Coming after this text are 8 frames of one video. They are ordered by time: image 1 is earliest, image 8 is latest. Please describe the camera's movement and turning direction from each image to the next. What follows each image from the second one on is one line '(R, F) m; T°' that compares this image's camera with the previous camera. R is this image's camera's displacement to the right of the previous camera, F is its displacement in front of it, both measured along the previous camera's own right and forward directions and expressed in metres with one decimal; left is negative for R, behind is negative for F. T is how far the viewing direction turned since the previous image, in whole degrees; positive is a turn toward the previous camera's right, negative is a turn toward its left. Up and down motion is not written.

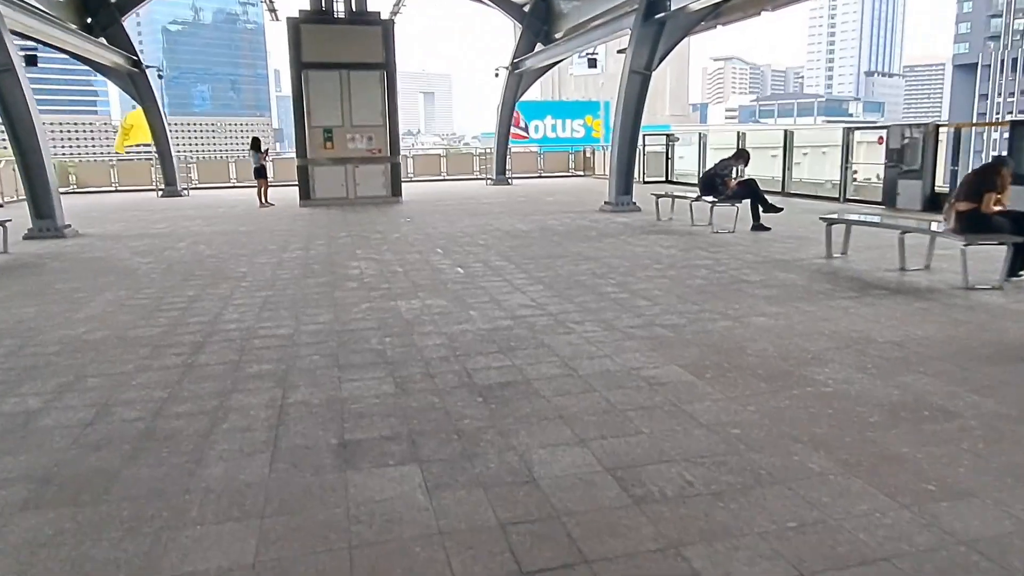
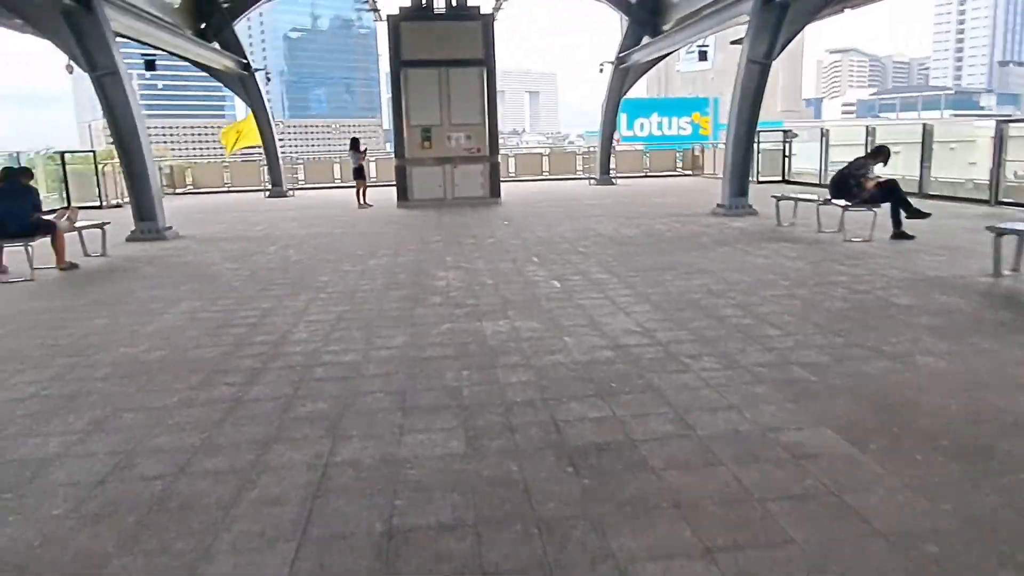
(0.0, +0.9) m; -8°
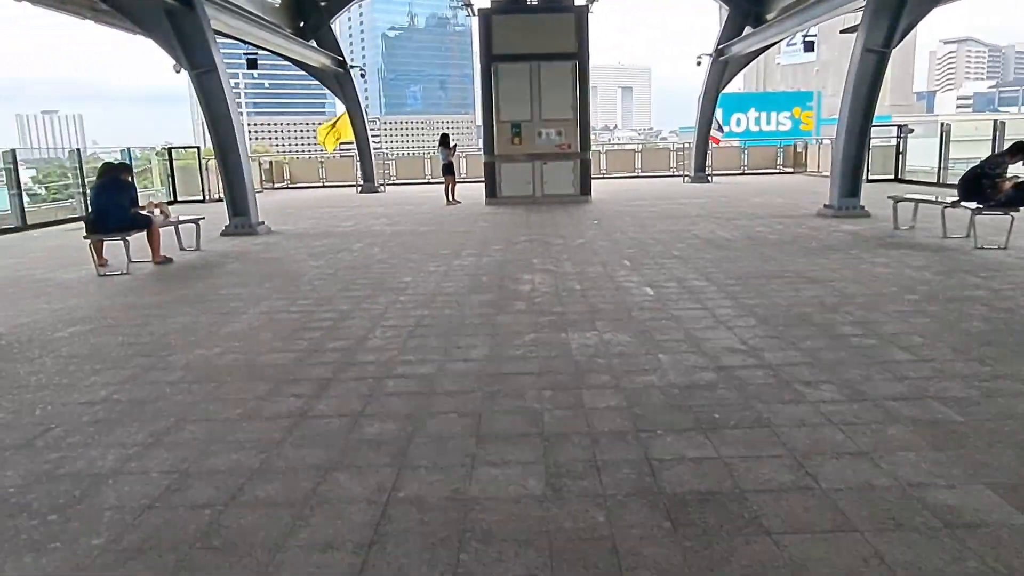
(0.0, +0.4) m; -7°
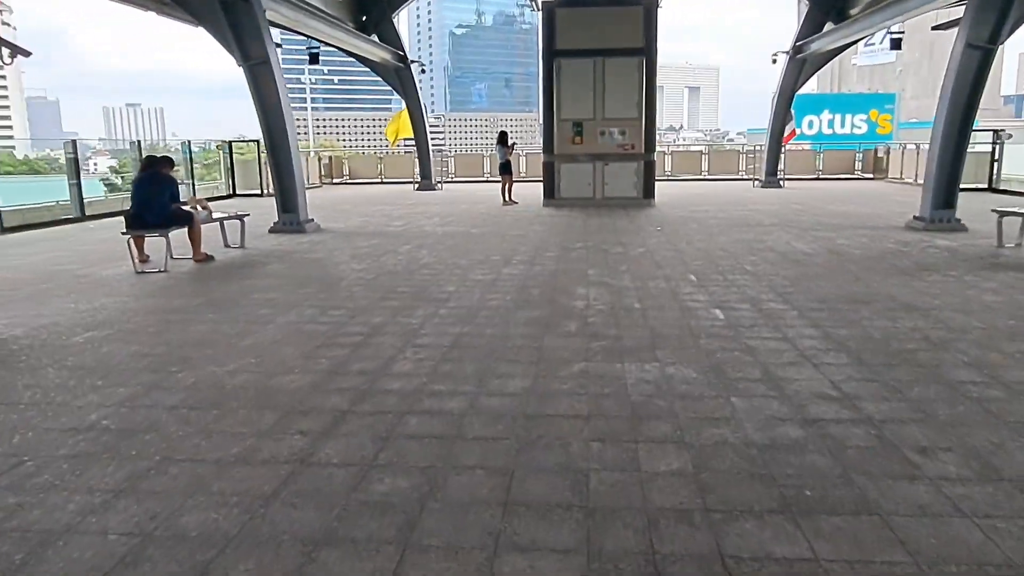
(+0.1, +0.7) m; -5°
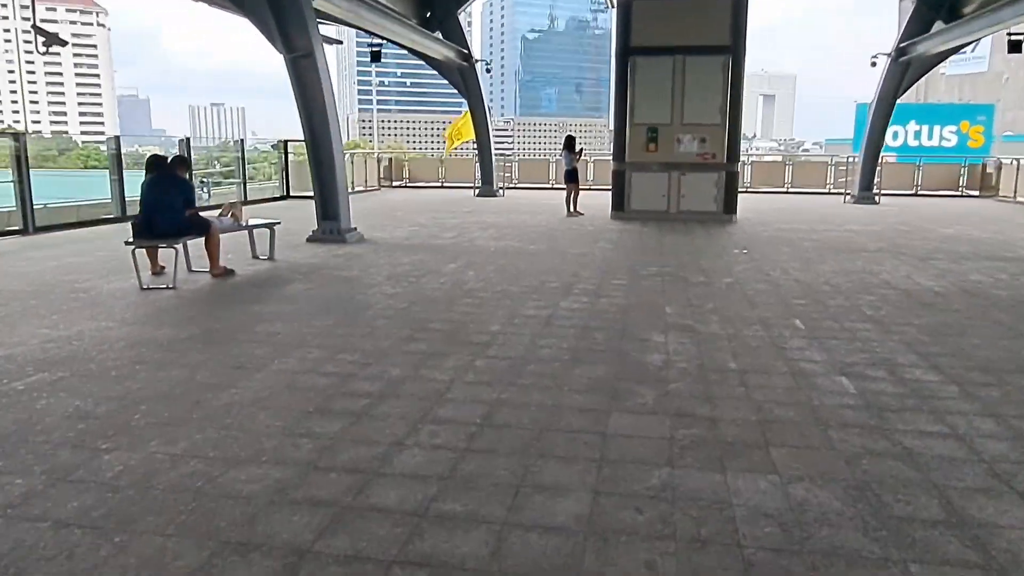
(0.0, +1.4) m; -5°
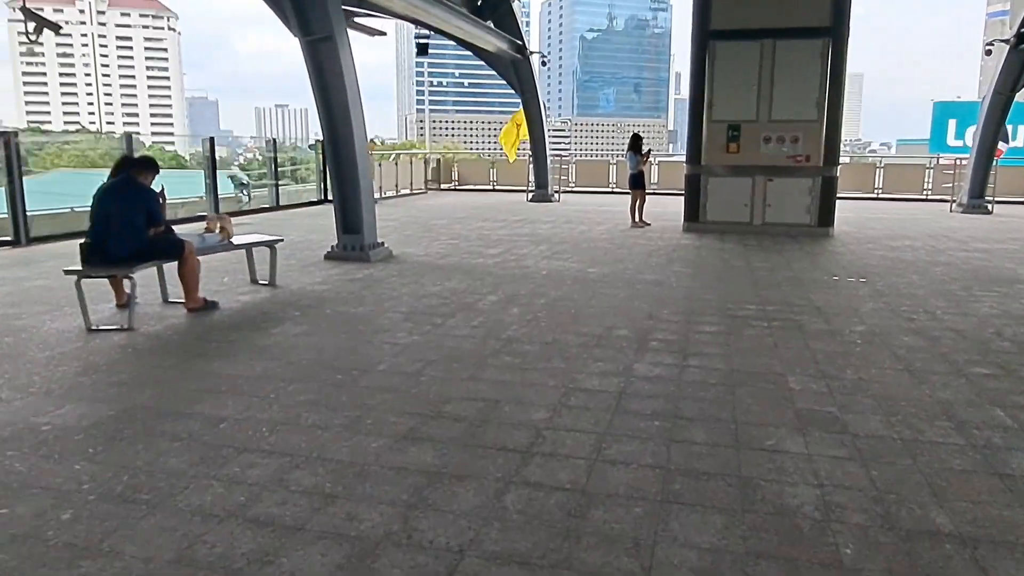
(0.0, +1.9) m; -4°
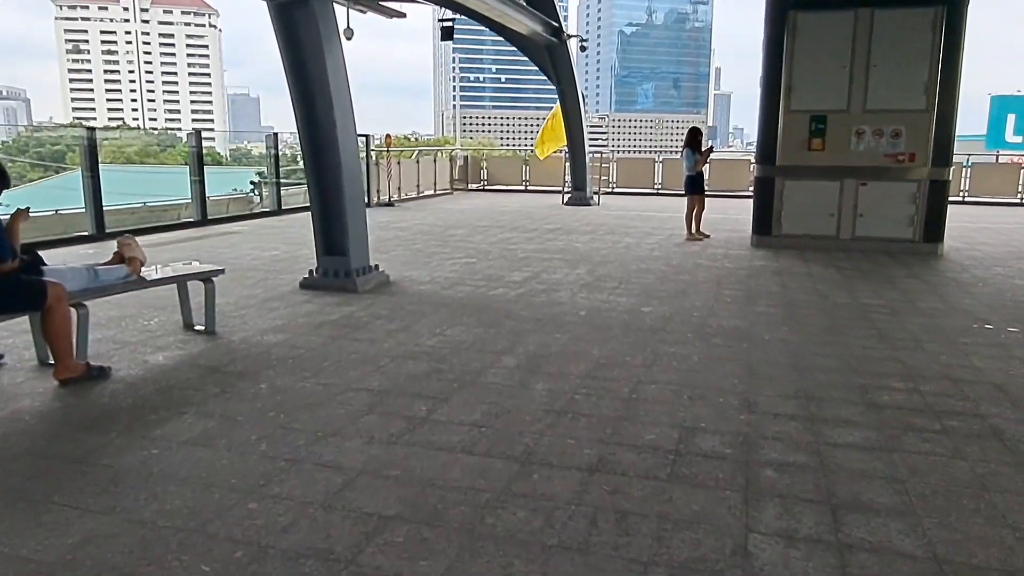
(+0.1, +2.2) m; -3°
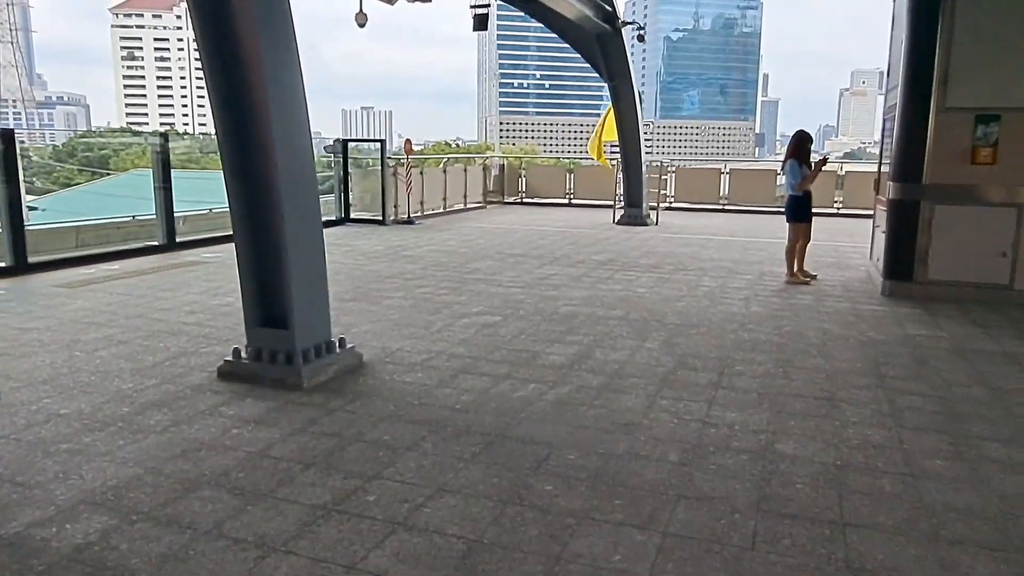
(0.0, +2.8) m; -3°
